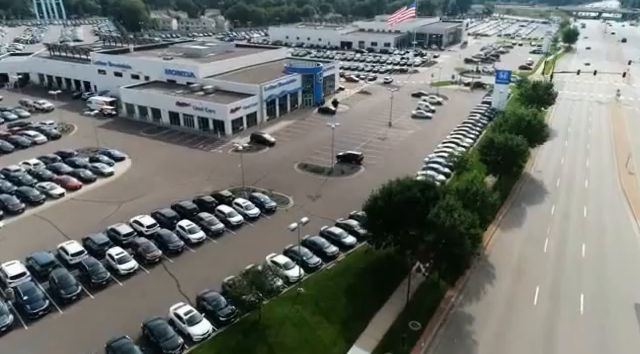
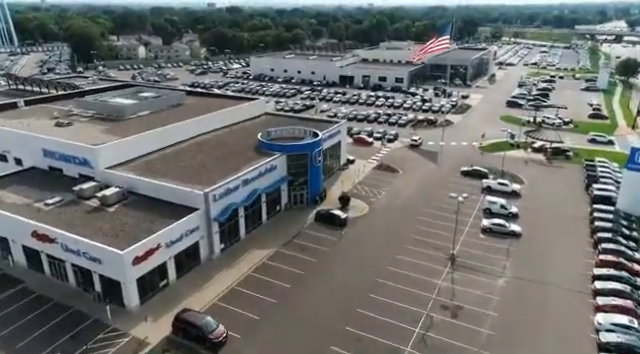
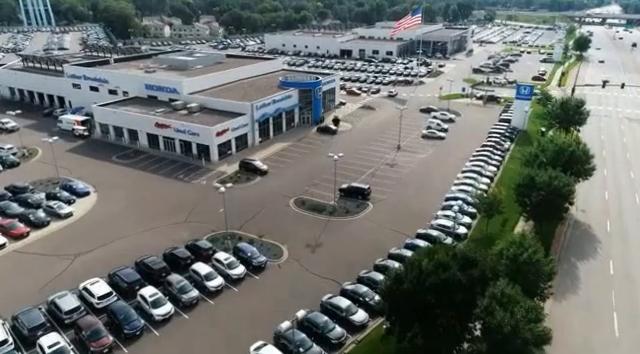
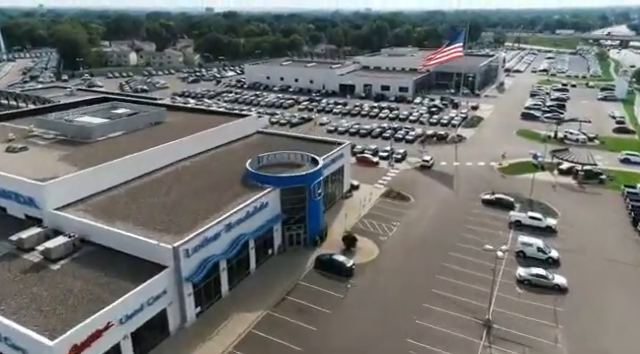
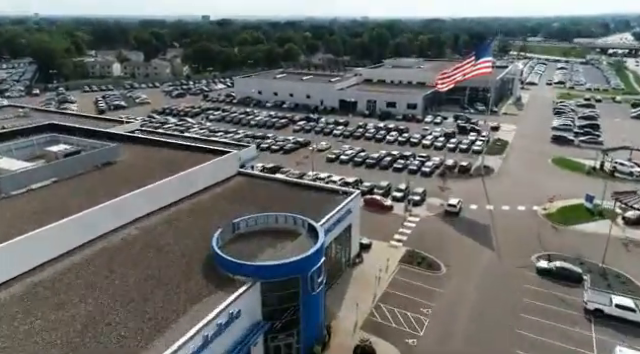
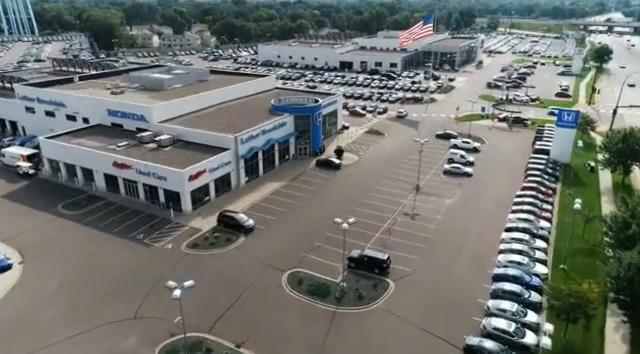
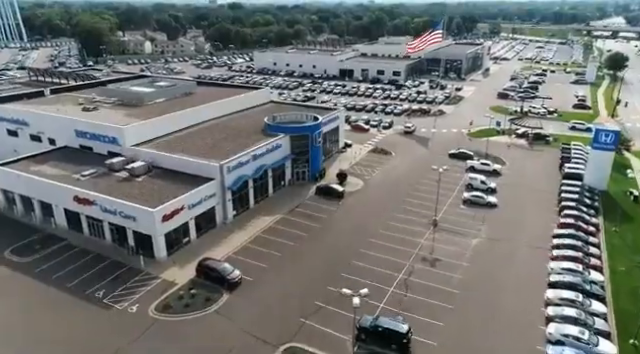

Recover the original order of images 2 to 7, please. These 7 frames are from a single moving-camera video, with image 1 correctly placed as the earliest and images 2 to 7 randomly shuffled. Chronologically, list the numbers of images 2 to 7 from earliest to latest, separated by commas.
3, 6, 7, 2, 4, 5
